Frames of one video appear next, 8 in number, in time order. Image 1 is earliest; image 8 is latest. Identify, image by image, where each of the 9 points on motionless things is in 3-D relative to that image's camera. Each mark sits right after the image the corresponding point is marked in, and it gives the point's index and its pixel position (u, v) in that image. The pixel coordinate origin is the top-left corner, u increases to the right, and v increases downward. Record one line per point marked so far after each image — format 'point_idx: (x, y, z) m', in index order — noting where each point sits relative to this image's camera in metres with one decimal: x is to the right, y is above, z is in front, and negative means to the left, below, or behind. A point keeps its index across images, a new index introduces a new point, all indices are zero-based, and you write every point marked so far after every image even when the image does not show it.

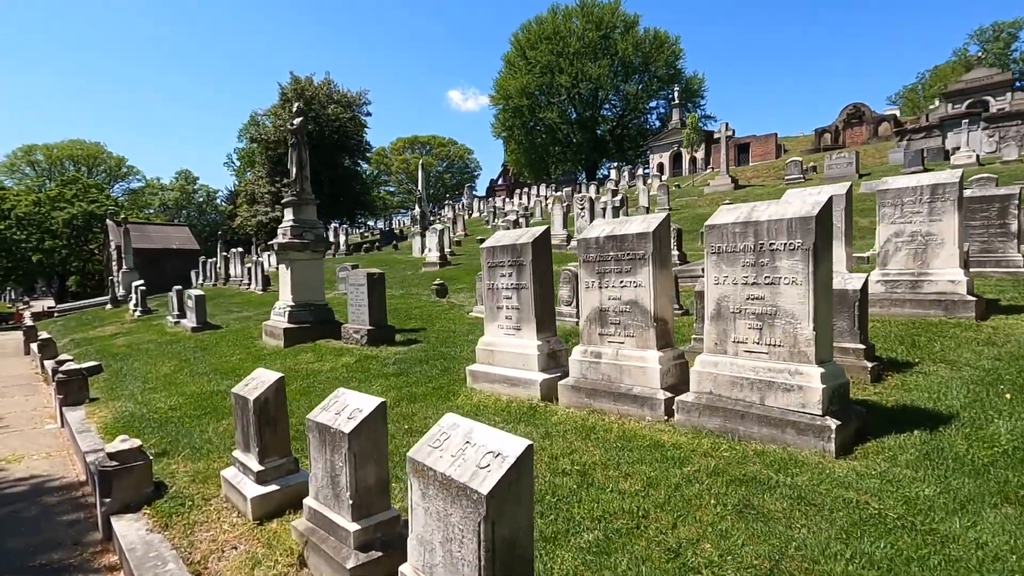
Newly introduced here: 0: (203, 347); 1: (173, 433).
0: (-6.8, -1.3, +12.3) m
1: (-3.9, -1.7, +6.4) m
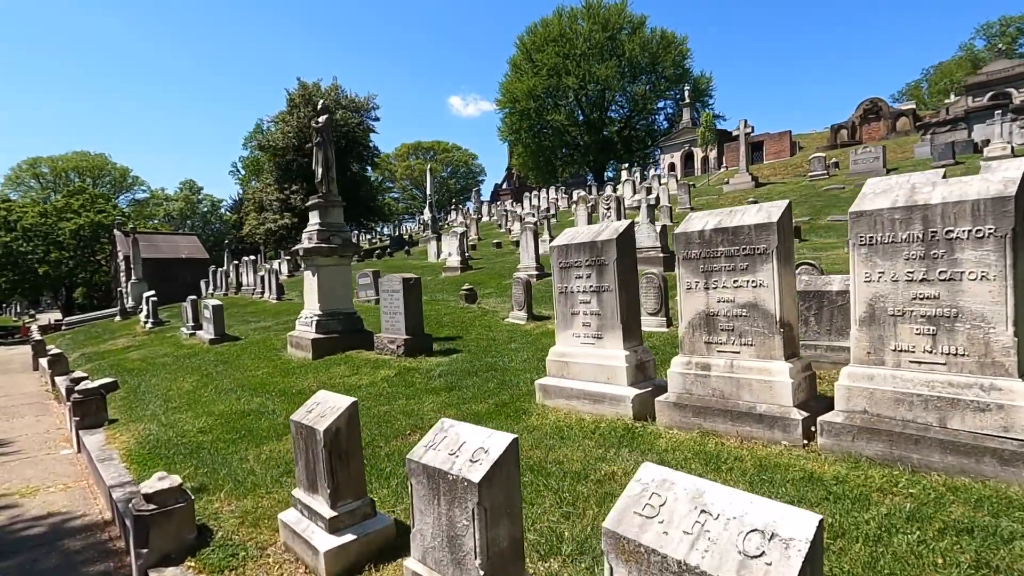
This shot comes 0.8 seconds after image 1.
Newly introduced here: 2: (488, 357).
0: (-5.9, -1.5, +11.6) m
1: (-3.1, -1.8, +5.6) m
2: (-0.4, -1.1, +8.9) m
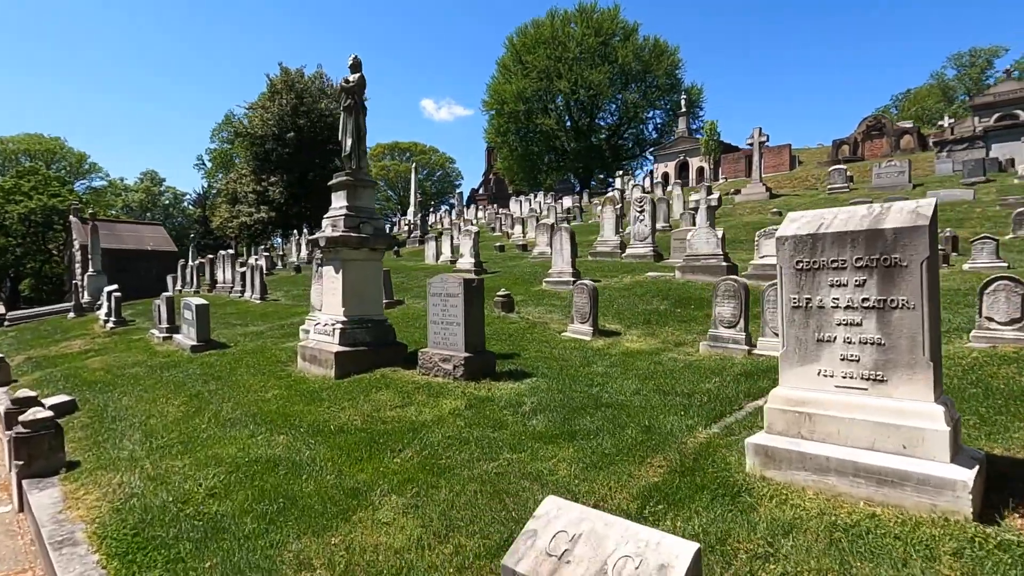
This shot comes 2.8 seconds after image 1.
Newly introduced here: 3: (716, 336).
0: (-4.9, -1.4, +9.2) m
1: (-1.7, -1.7, +3.4) m
2: (+0.8, -1.2, +6.8) m
3: (+2.9, -0.7, +7.9) m
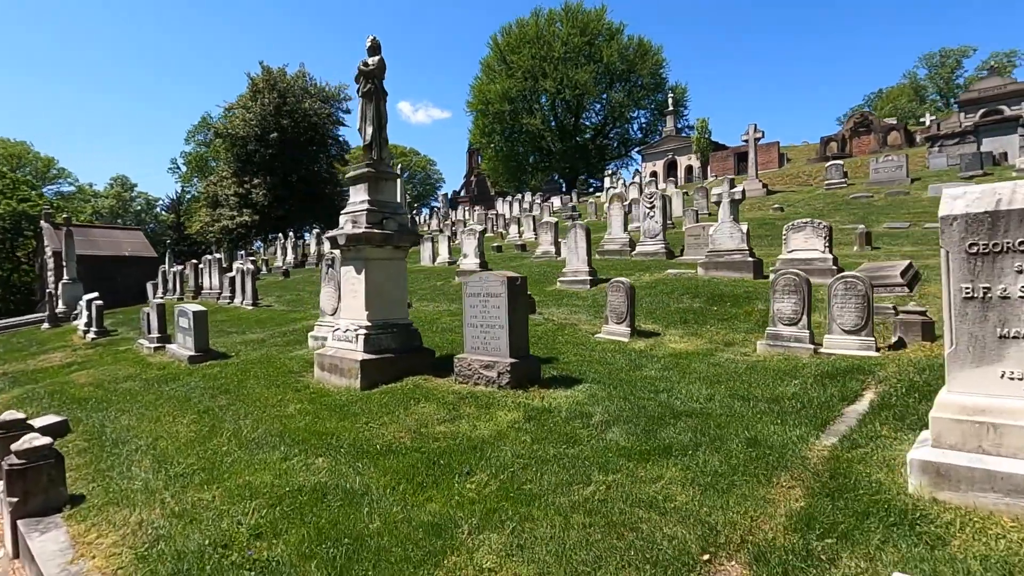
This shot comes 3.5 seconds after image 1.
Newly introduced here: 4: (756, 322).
0: (-4.3, -1.5, +8.4) m
1: (-0.9, -1.7, +2.7) m
2: (+1.5, -1.2, +6.2) m
3: (+3.5, -0.6, +7.4) m
4: (+4.0, -0.5, +9.0) m
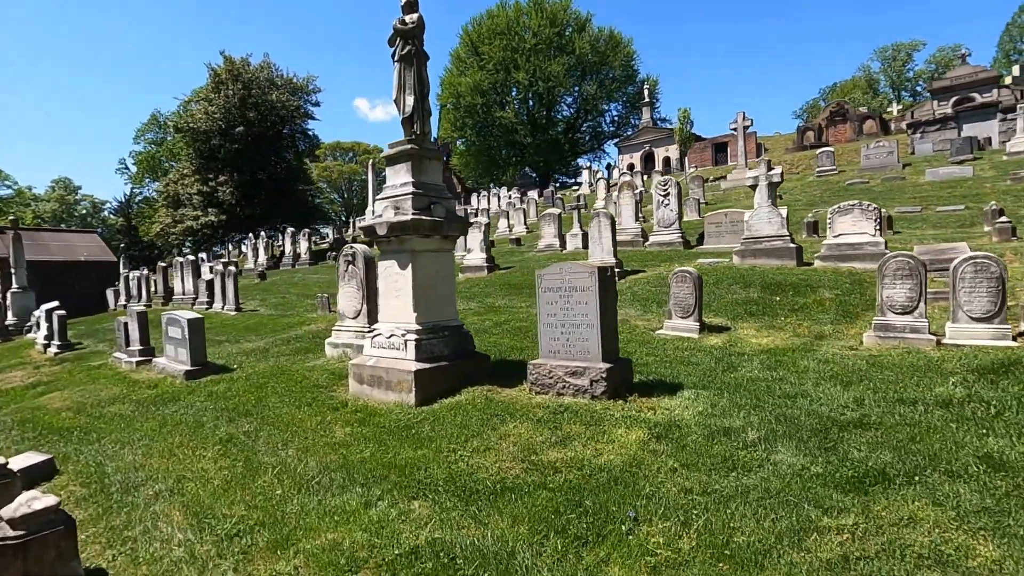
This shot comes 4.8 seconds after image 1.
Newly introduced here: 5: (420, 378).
0: (-3.4, -1.5, +7.1) m
1: (+0.4, -1.7, +1.7) m
2: (+2.5, -1.1, +5.3) m
3: (+4.4, -0.4, +6.6) m
4: (+4.8, -0.3, +8.2) m
5: (-1.0, -1.0, +6.4) m
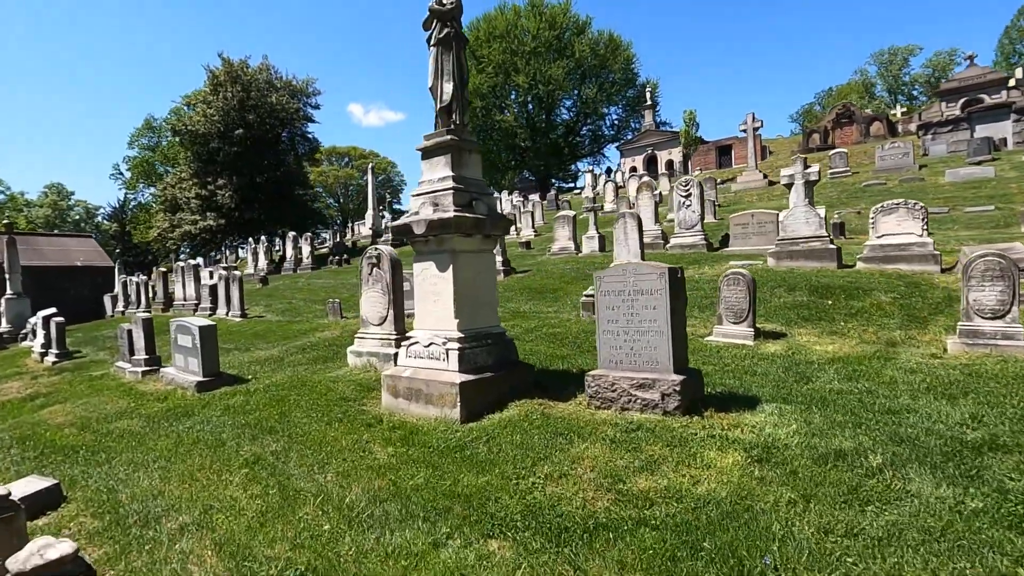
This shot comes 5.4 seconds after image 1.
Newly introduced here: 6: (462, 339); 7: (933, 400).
0: (-2.9, -1.6, +6.5) m
1: (+1.0, -1.7, +1.1) m
2: (+3.0, -1.1, +4.7) m
3: (+5.0, -0.5, +6.0) m
4: (+5.3, -0.4, +7.7) m
5: (-0.5, -1.1, +5.8) m
6: (-0.5, -0.6, +6.1) m
7: (+3.7, -1.0, +4.9) m
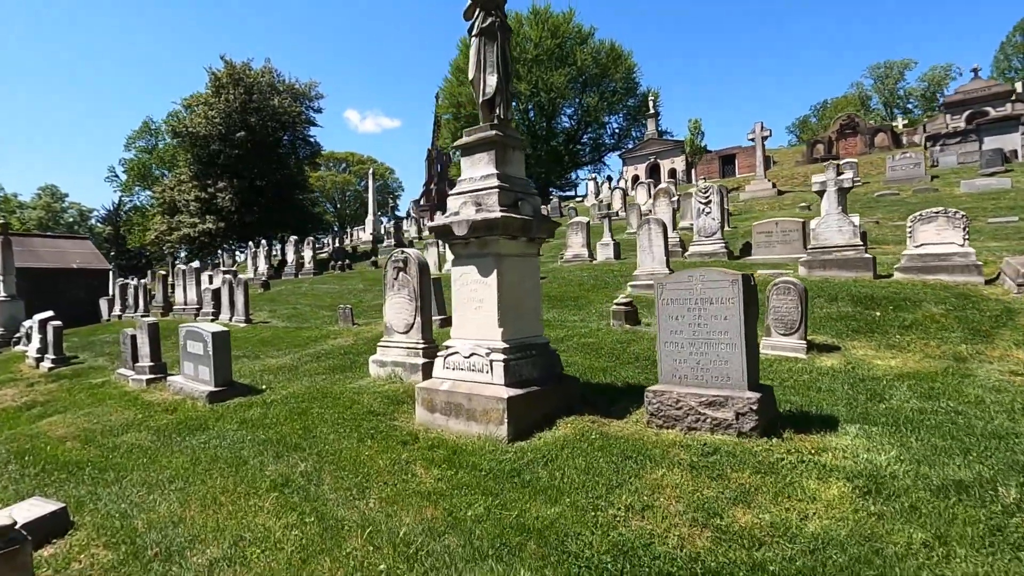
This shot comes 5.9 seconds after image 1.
0: (-2.4, -1.6, +5.9) m
1: (+1.5, -1.7, +0.6) m
2: (+3.5, -1.2, +4.3) m
3: (+5.4, -0.6, +5.6) m
4: (+5.8, -0.5, +7.3) m
5: (0.0, -1.1, +5.3) m
6: (0.0, -0.6, +5.6) m
7: (+4.2, -1.1, +4.5) m
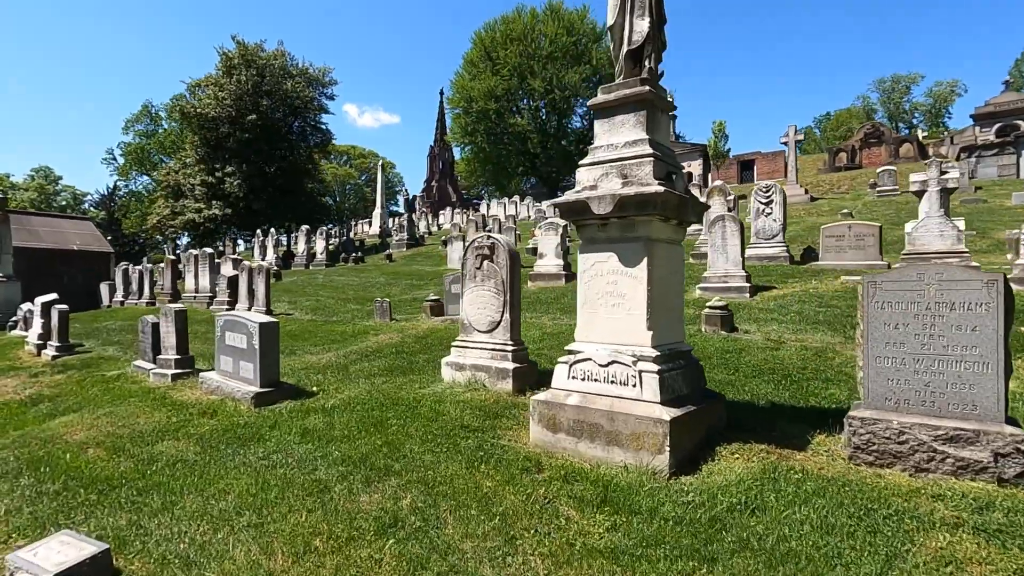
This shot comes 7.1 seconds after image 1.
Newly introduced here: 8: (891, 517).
0: (-1.2, -1.5, +4.8) m
1: (+2.8, -1.7, -0.5) m
2: (+4.8, -1.2, +3.2) m
3: (+6.7, -0.7, +4.6) m
4: (+7.0, -0.7, +6.2) m
5: (+1.2, -1.1, +4.2) m
6: (+1.2, -0.6, +4.5) m
7: (+5.4, -1.2, +3.4) m
8: (+2.2, -1.3, +3.3) m
